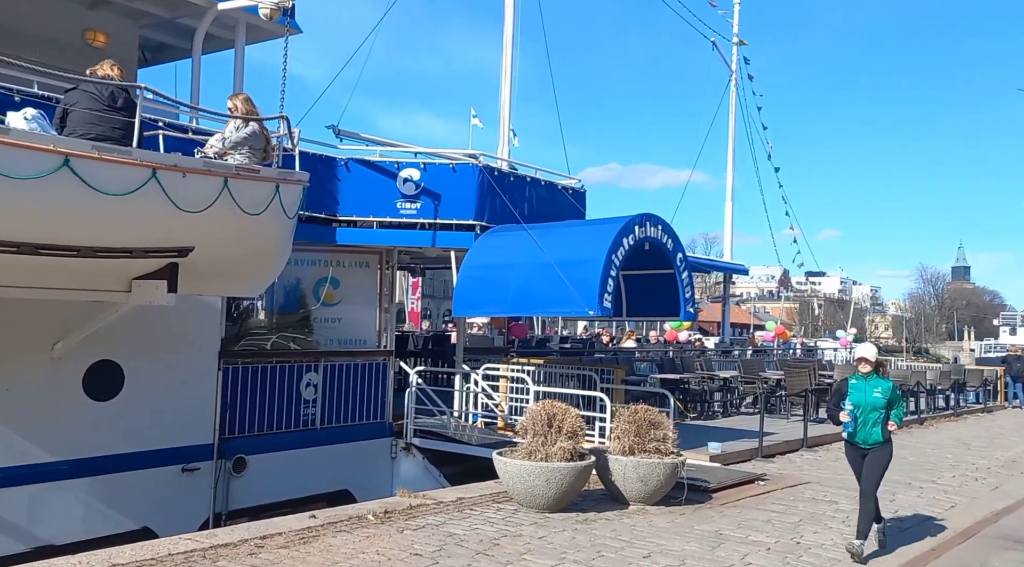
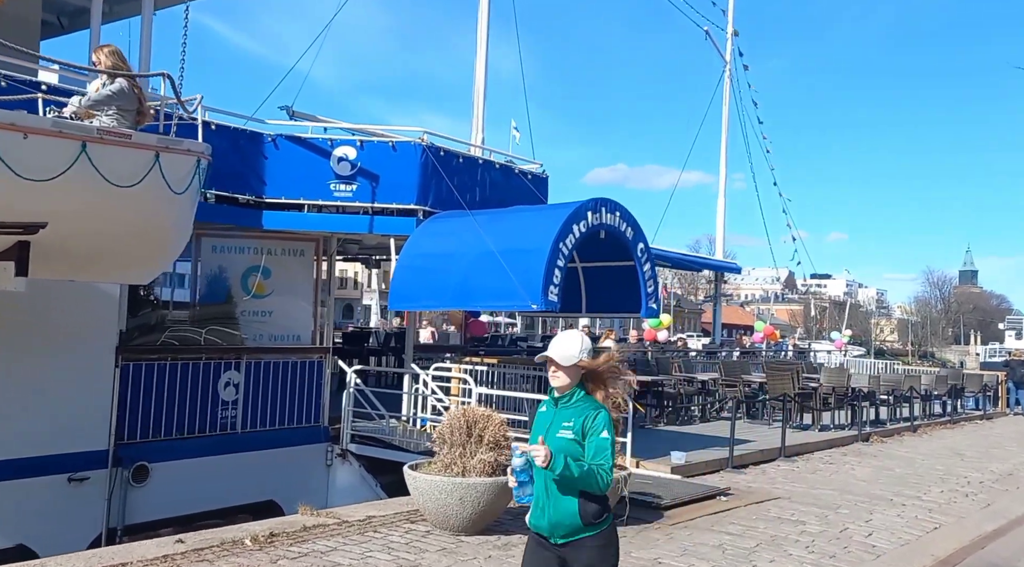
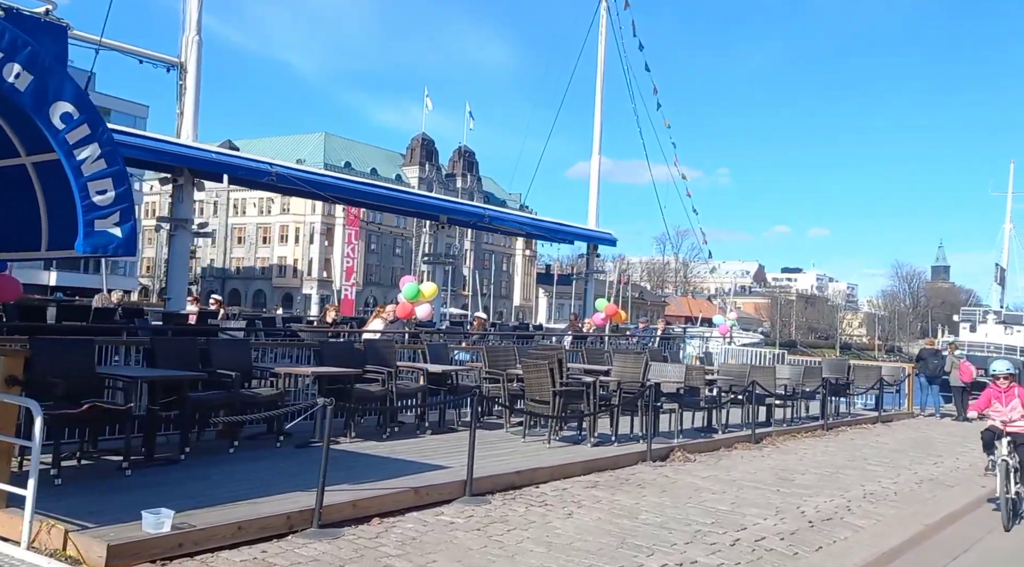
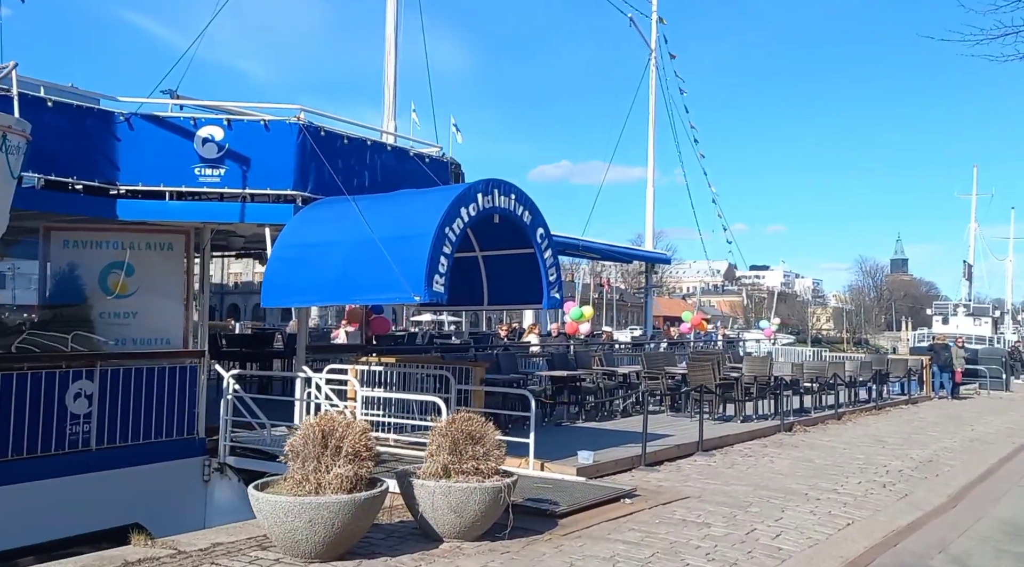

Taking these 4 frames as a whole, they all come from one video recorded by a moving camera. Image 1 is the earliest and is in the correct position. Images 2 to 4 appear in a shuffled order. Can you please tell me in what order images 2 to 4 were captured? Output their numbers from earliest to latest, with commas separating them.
2, 4, 3
